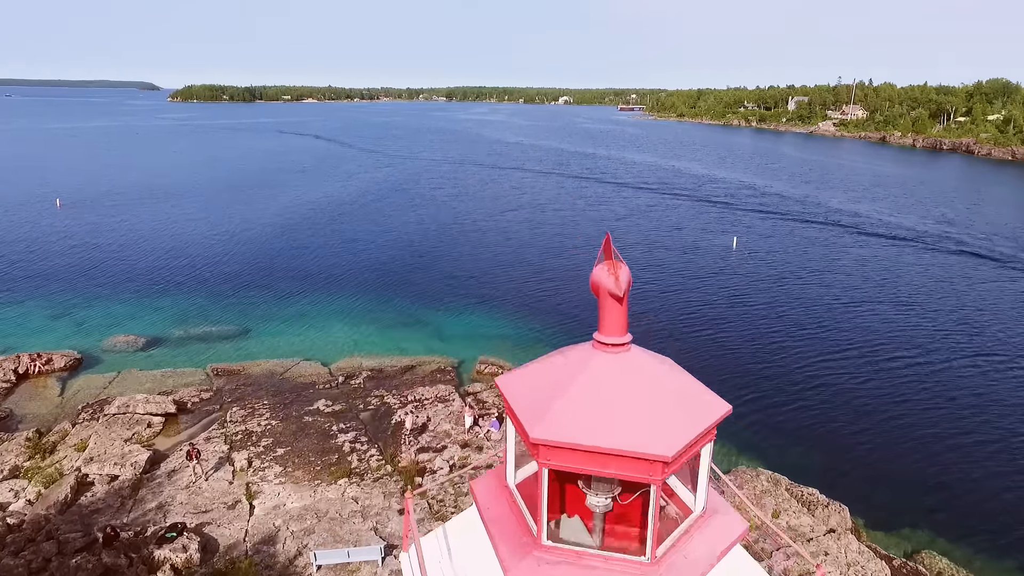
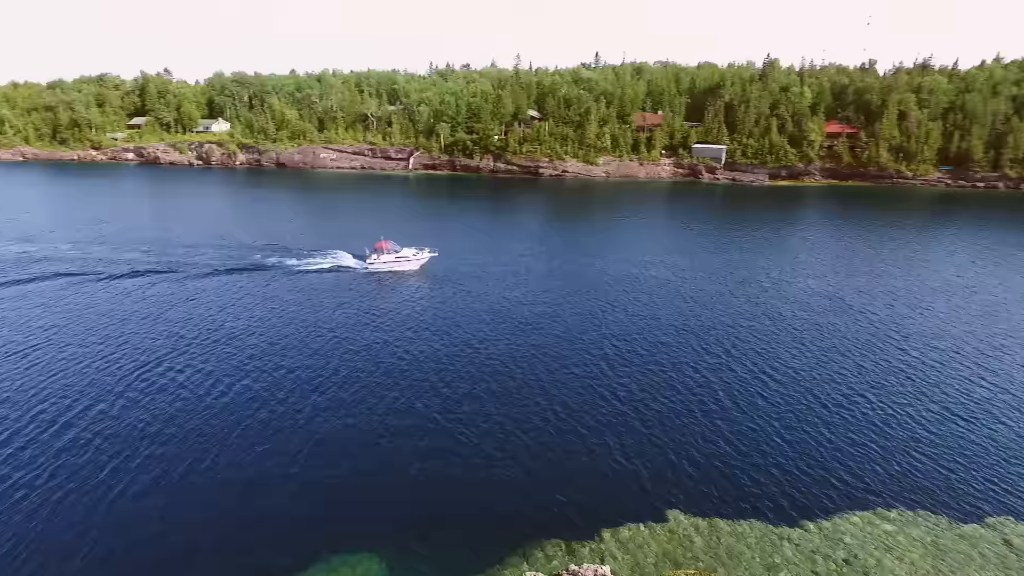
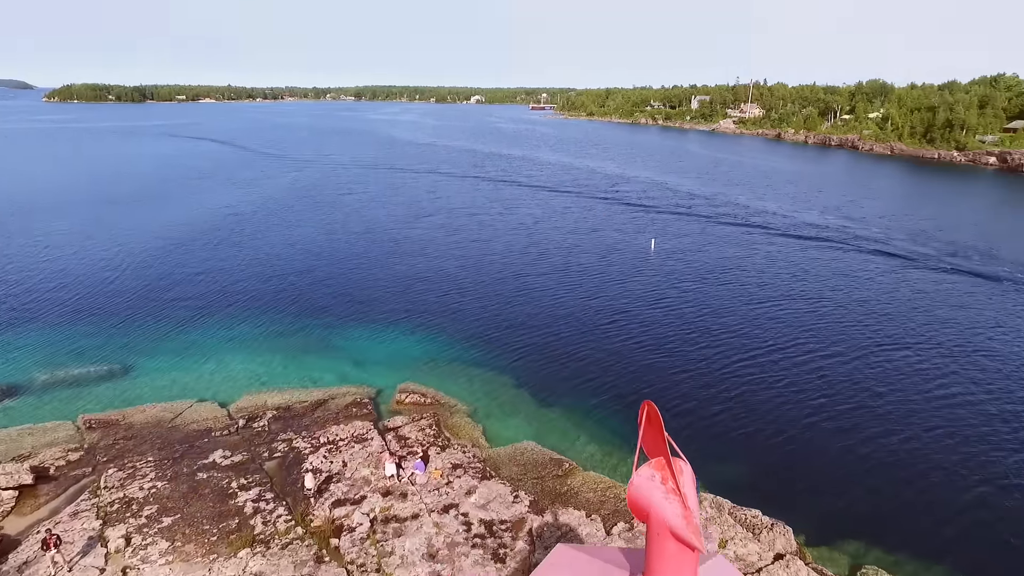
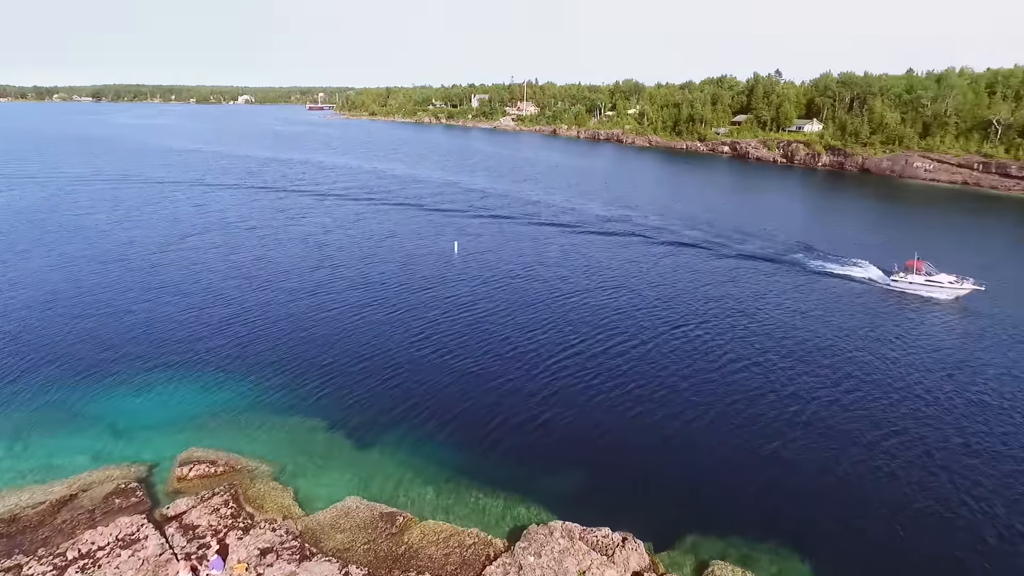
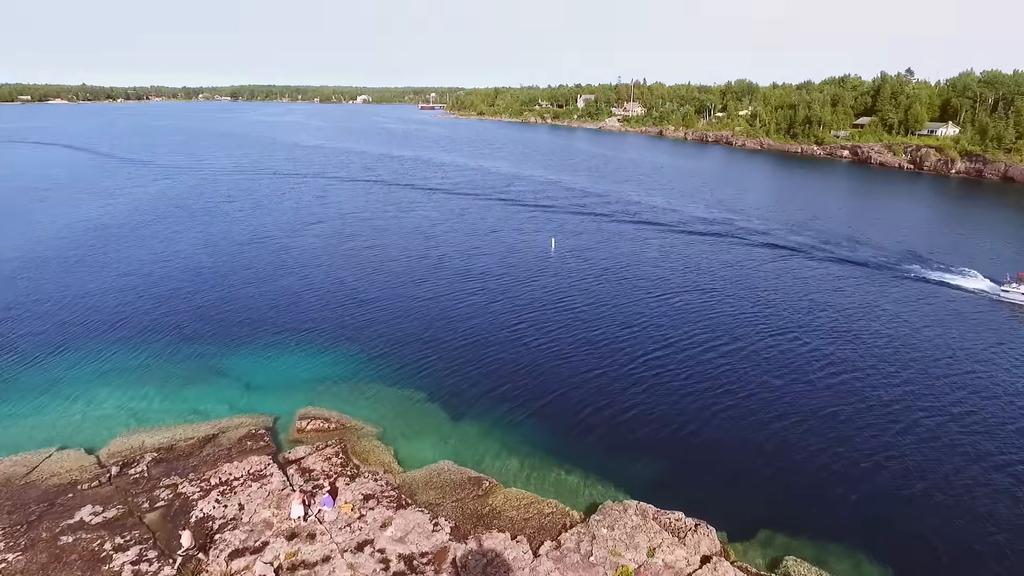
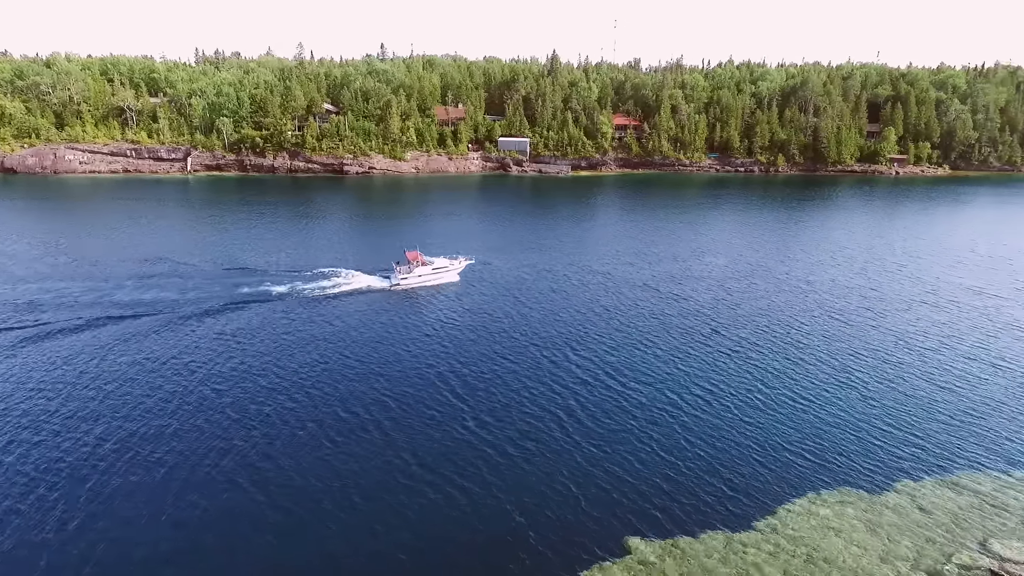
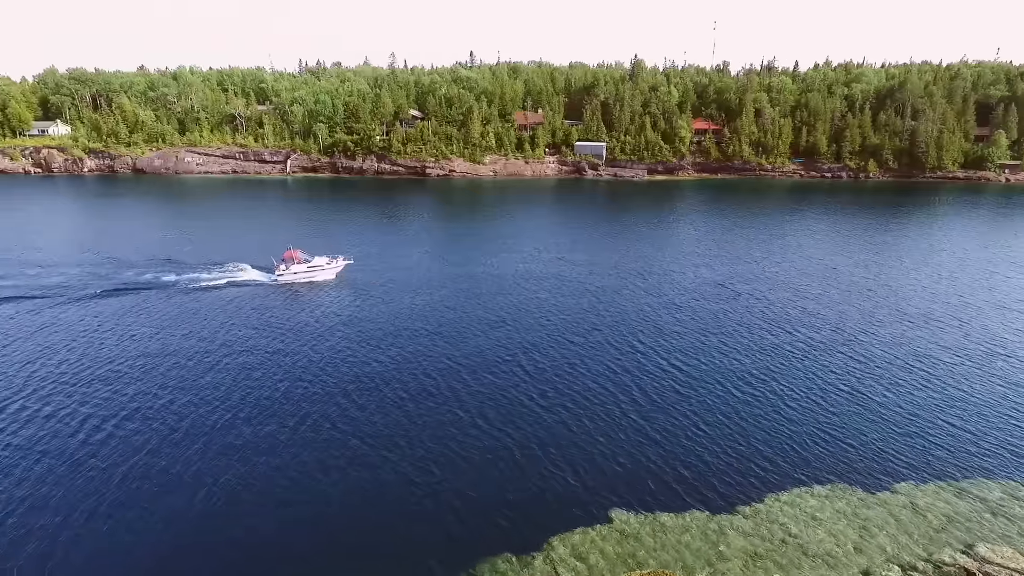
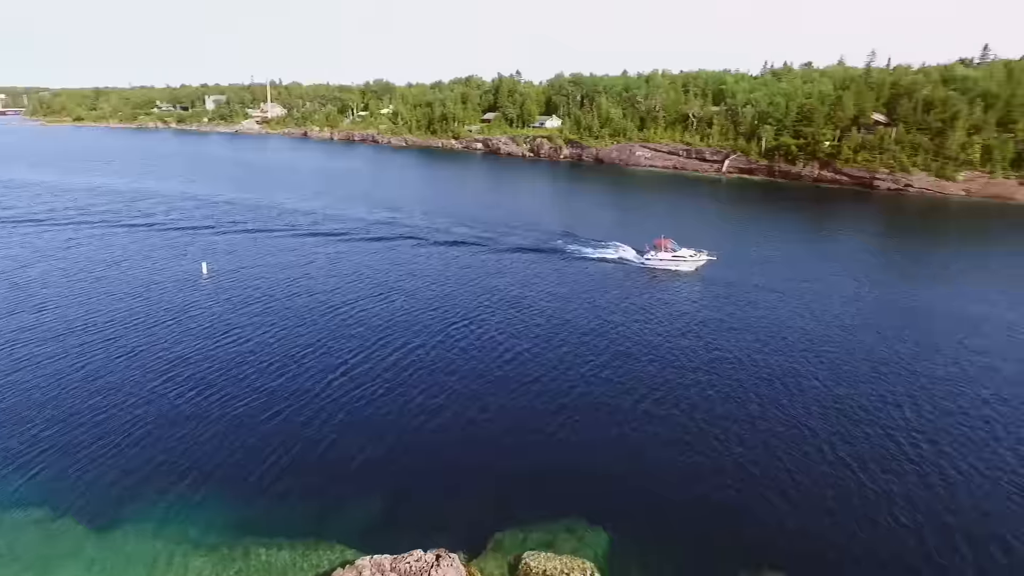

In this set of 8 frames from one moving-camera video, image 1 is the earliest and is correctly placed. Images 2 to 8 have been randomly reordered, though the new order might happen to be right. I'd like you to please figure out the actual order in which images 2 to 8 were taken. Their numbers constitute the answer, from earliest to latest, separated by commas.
3, 5, 4, 8, 2, 7, 6
